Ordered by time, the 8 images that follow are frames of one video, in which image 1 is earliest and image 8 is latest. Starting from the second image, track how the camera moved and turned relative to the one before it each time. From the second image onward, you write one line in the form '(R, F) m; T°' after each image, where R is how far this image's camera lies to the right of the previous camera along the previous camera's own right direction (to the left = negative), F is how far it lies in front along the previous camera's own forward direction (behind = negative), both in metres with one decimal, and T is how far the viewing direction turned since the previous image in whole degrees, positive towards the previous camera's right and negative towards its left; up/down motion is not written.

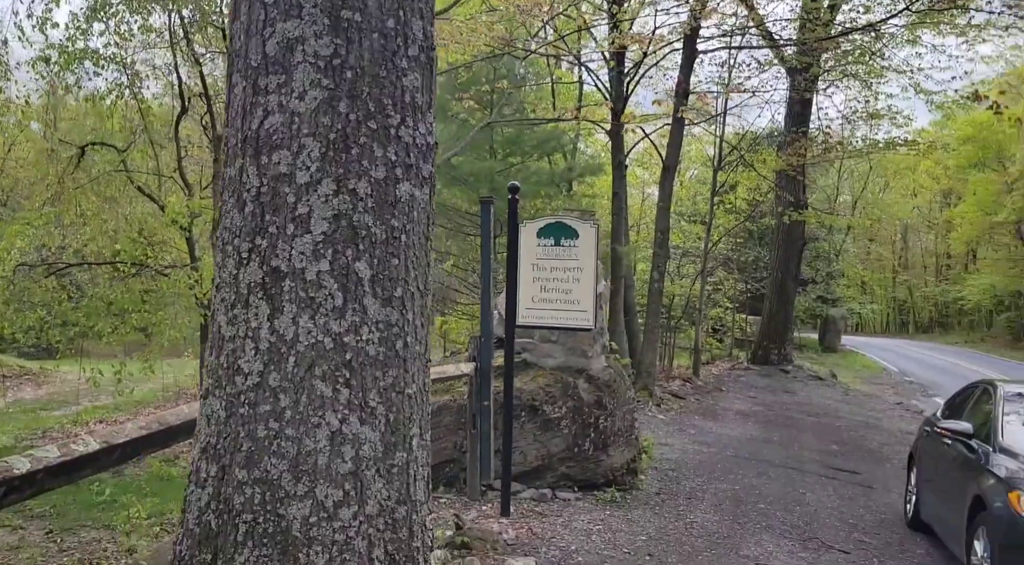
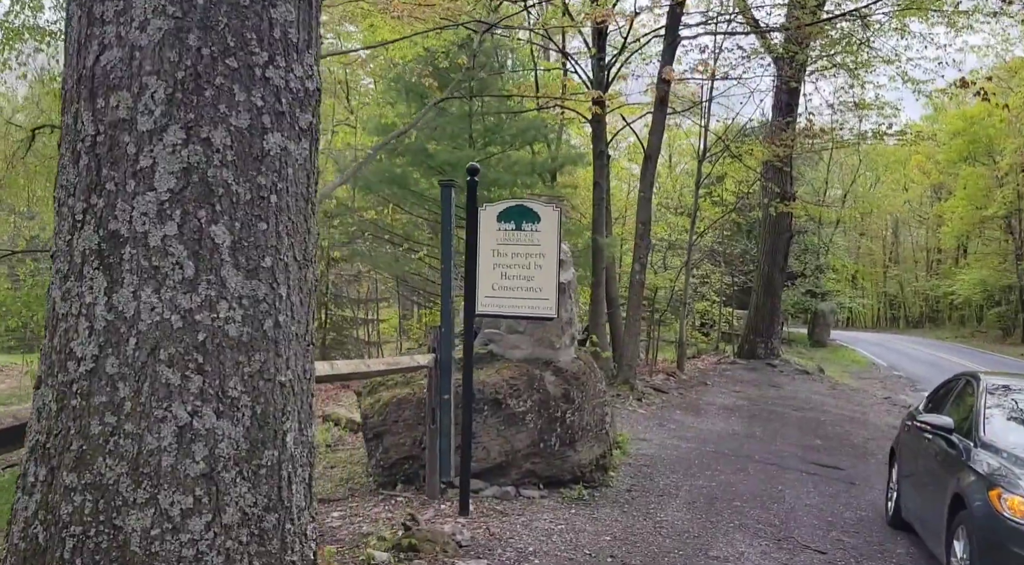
(+0.2, +0.3) m; +1°
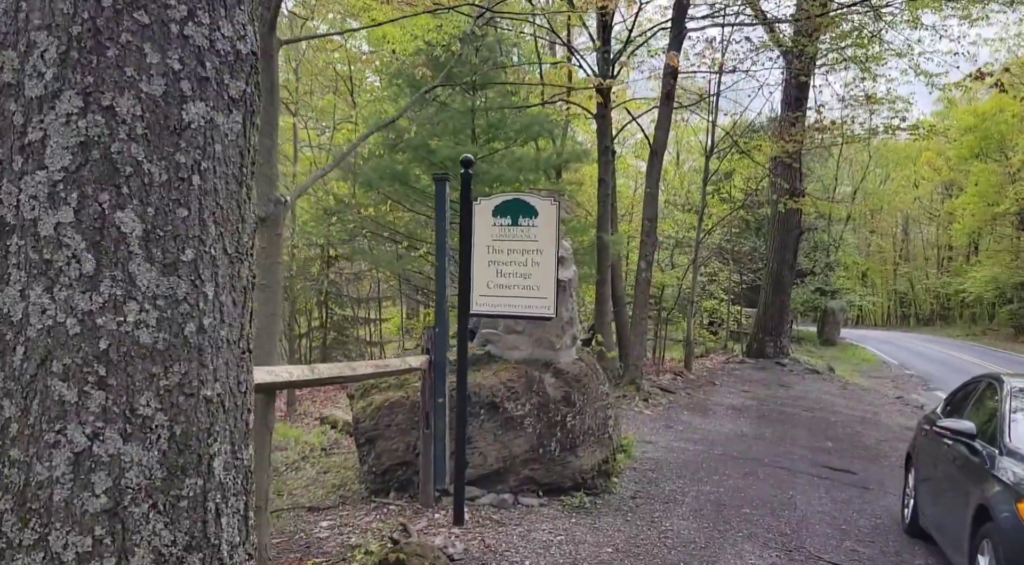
(+0.1, +0.3) m; -1°
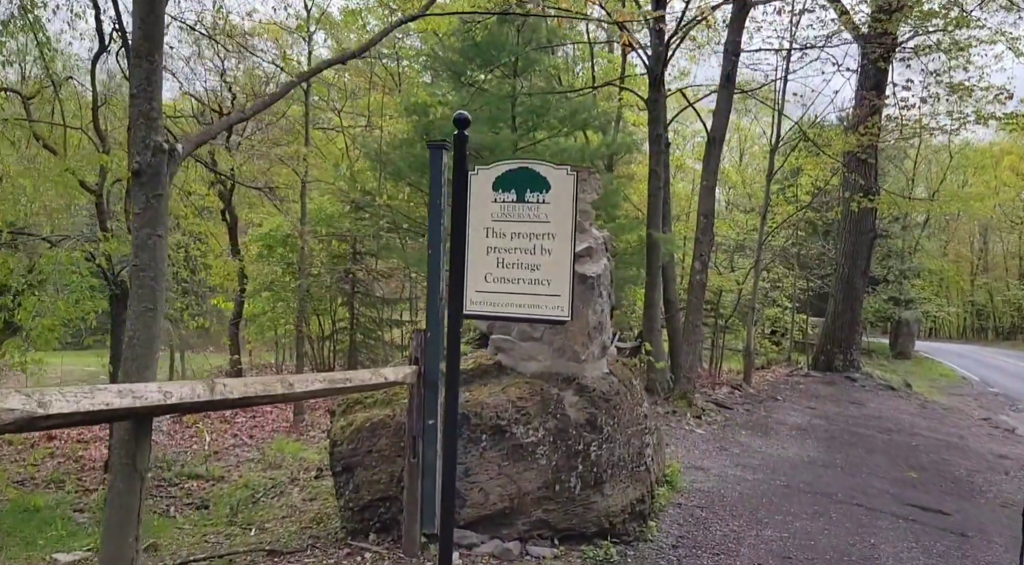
(+0.3, +1.3) m; -4°
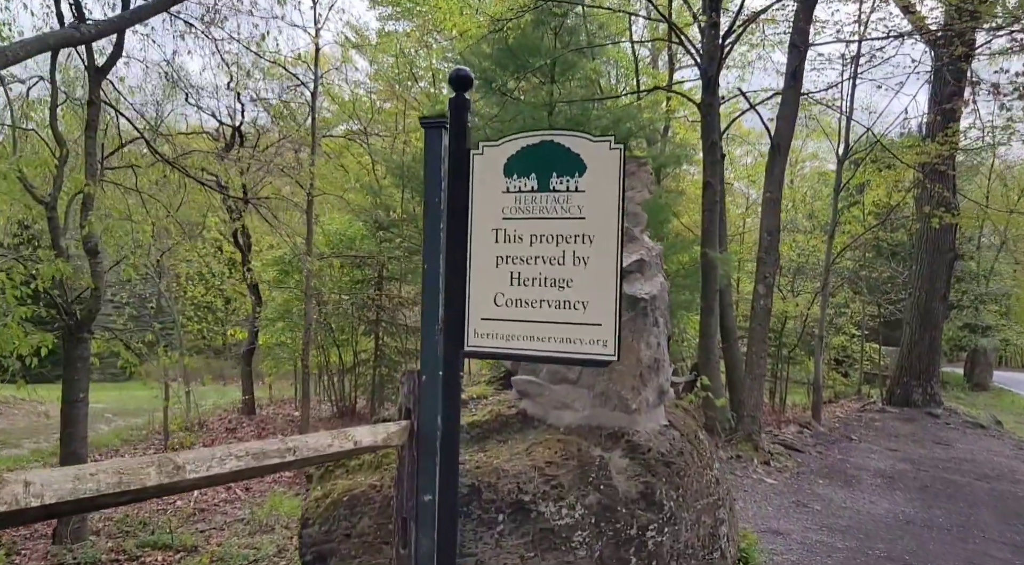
(+0.1, +1.3) m; -3°
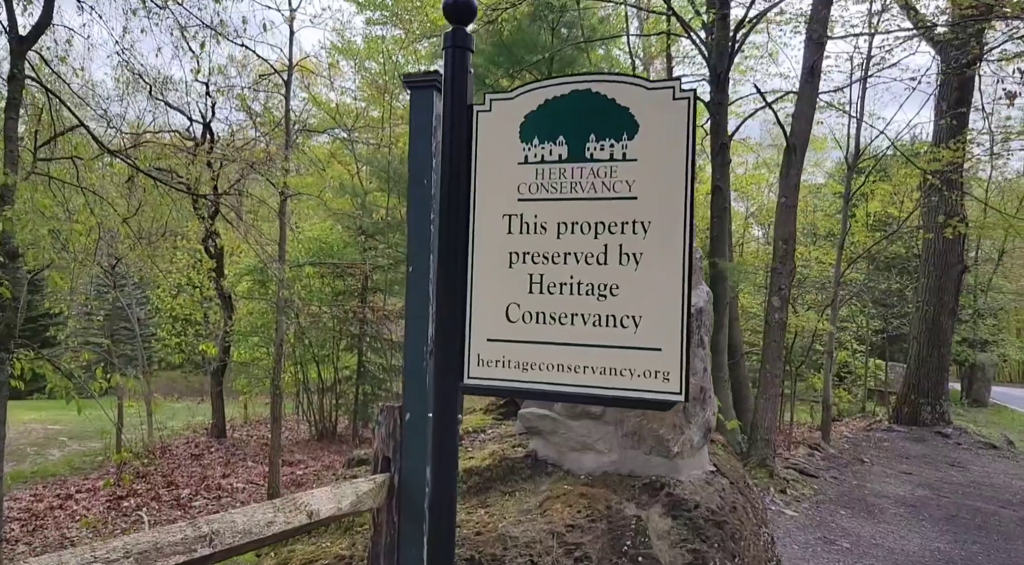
(-0.1, +0.9) m; +1°
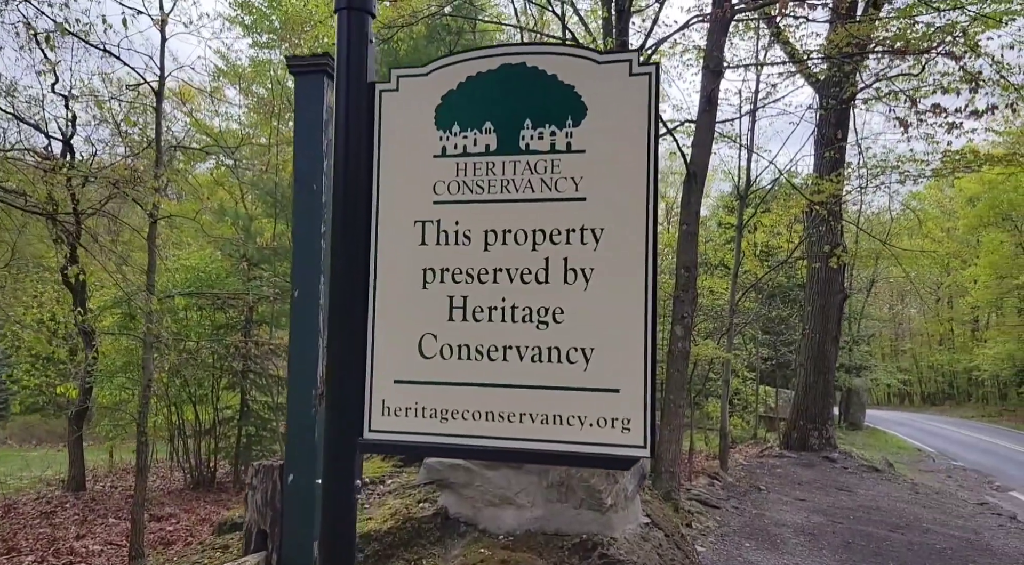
(-0.1, +0.5) m; +7°
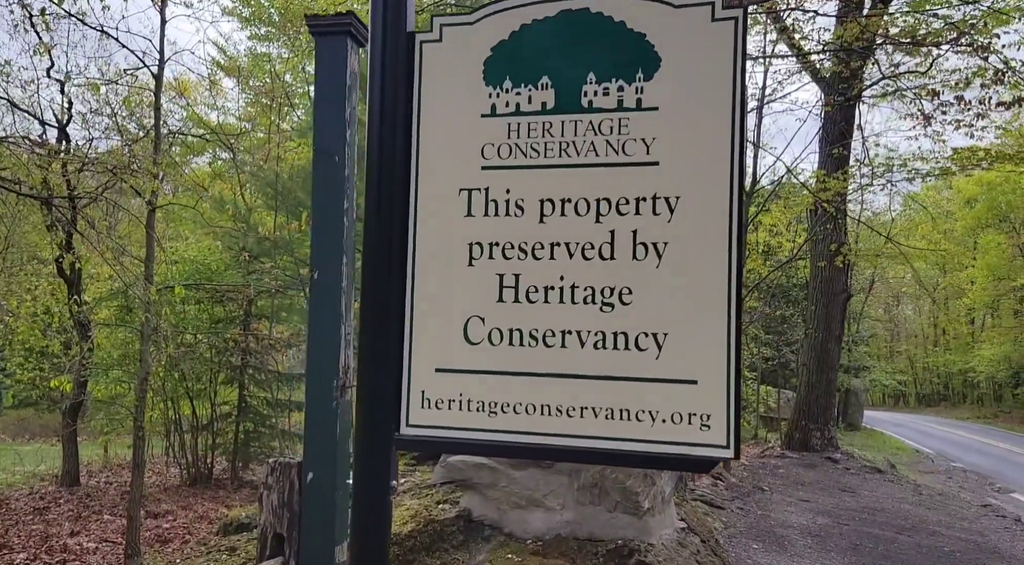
(-0.1, +0.2) m; 0°
